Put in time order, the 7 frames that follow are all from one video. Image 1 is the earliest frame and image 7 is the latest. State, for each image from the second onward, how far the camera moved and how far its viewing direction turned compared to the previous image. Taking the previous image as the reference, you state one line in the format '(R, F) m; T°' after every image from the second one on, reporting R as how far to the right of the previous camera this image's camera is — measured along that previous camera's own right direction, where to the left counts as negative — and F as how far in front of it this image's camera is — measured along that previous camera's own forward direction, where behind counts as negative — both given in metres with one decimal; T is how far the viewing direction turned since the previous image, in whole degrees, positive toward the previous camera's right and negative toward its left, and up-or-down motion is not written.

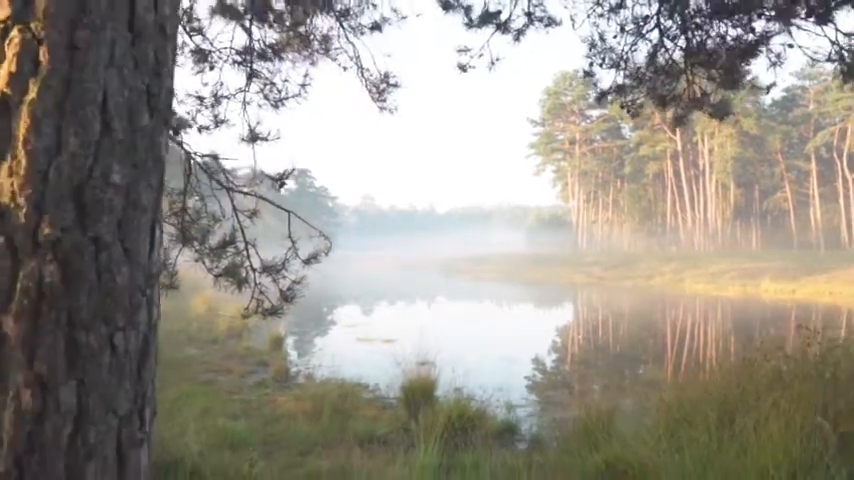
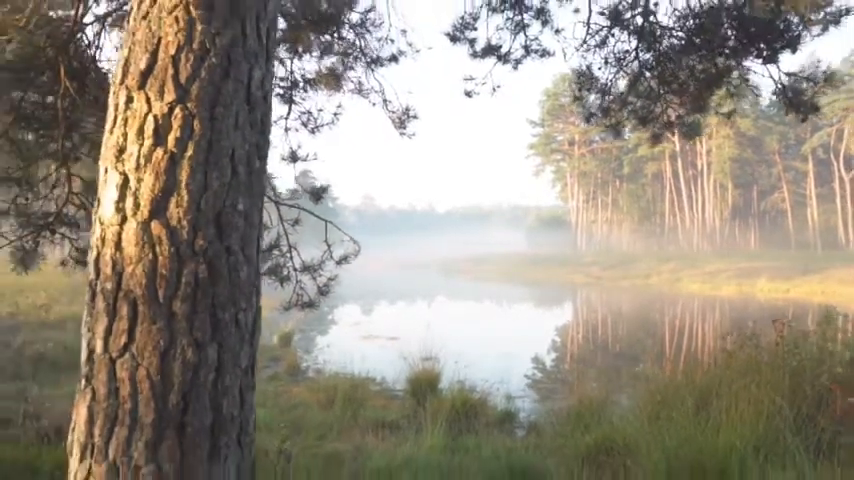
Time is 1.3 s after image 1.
(-0.1, -0.6) m; 0°
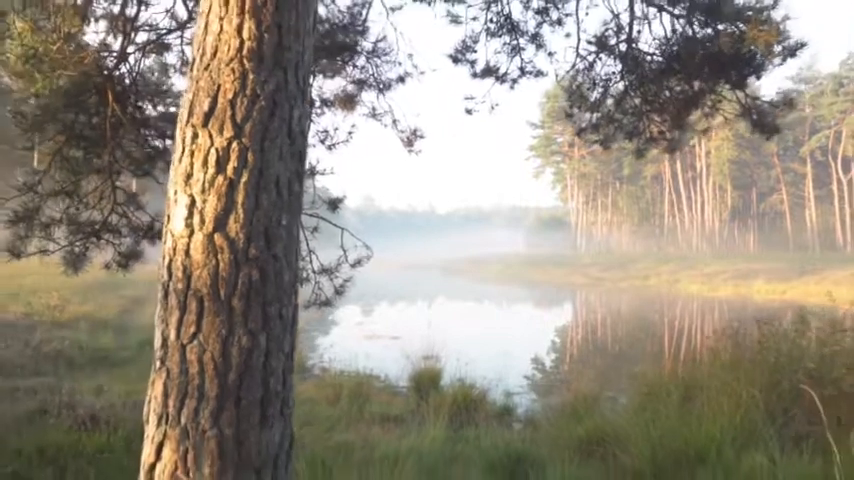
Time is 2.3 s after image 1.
(0.0, -0.4) m; 0°
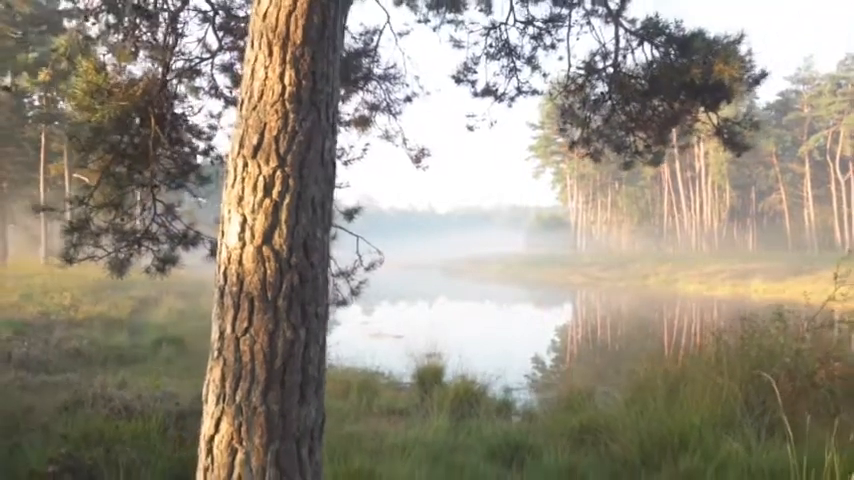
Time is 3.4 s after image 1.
(0.0, -0.5) m; 0°
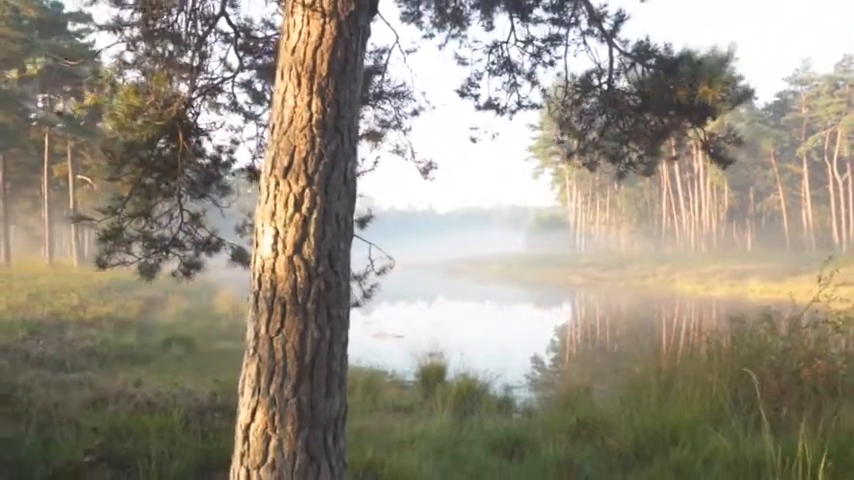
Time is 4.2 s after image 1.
(-0.1, -0.3) m; 0°
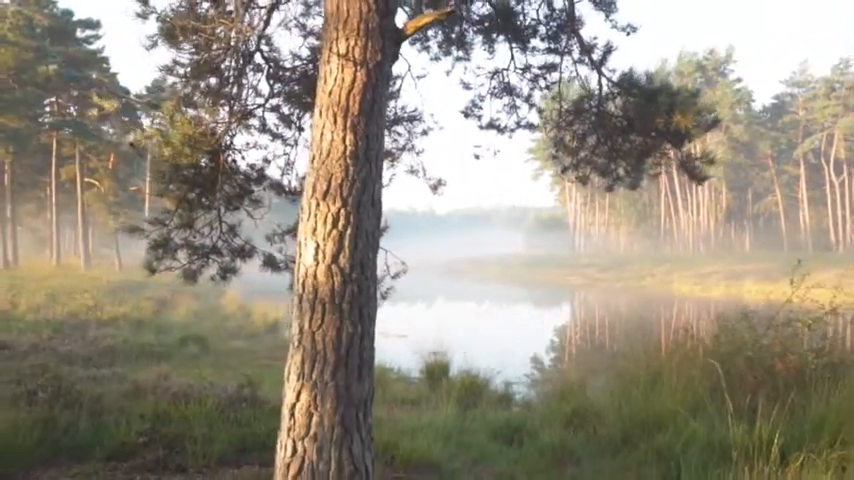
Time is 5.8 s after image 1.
(-0.1, -0.6) m; 0°
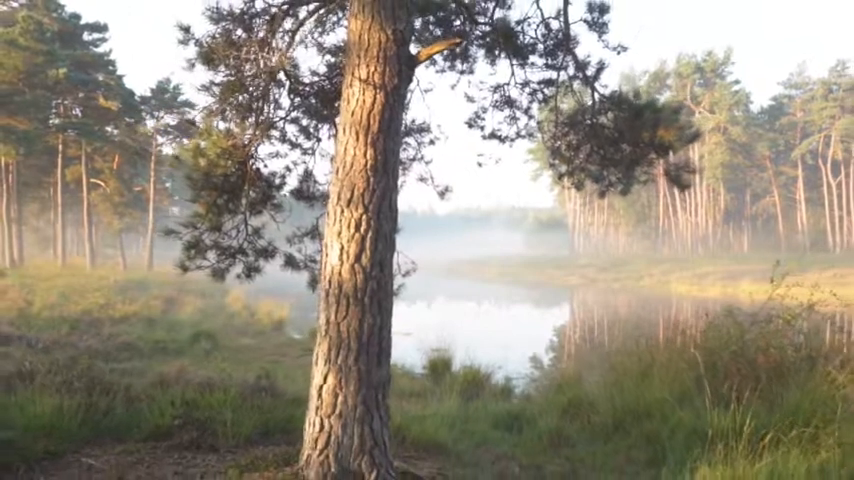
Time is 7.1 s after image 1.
(-0.1, -0.5) m; 0°
